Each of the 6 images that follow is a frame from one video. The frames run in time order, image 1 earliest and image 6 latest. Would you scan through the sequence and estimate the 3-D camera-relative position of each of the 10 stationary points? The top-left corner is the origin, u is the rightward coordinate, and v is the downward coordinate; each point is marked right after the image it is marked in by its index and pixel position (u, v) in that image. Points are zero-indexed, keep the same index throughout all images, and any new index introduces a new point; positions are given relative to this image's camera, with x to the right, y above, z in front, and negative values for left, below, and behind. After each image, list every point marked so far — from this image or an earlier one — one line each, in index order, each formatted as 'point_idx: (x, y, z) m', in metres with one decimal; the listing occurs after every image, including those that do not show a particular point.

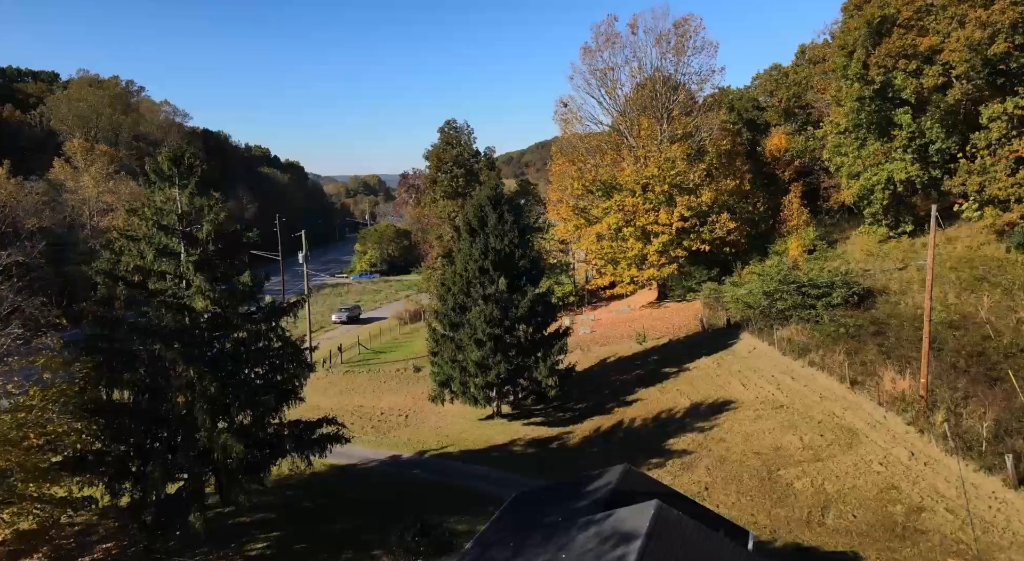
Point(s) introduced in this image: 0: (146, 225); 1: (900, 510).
0: (-8.9, +1.4, +18.3) m
1: (+9.8, -5.8, +18.6) m
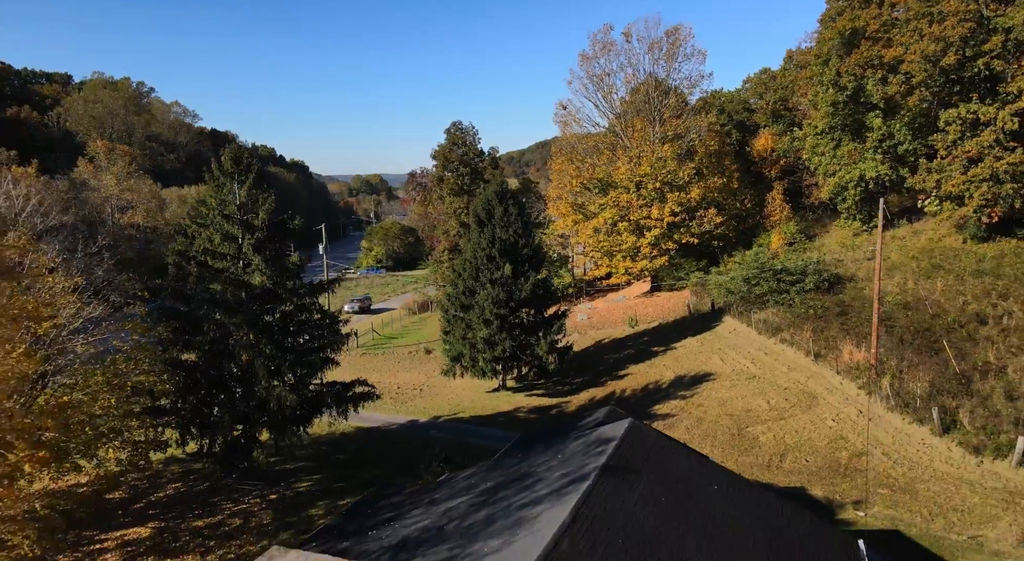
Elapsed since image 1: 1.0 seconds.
0: (-8.7, +2.0, +21.8) m
1: (+9.9, -5.2, +22.0) m
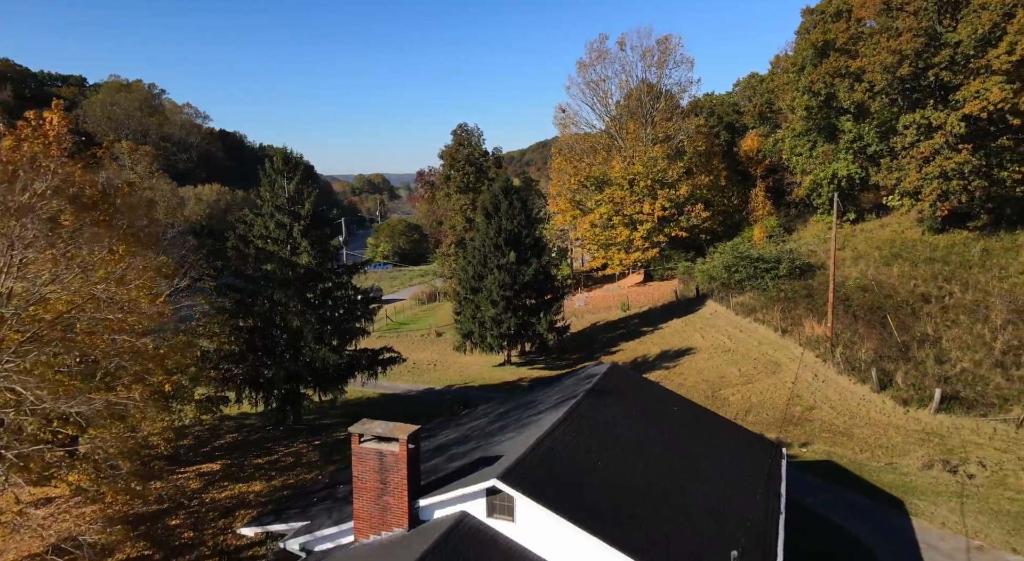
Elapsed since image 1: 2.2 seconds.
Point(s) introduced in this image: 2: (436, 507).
0: (-8.5, +2.6, +25.9) m
1: (+10.1, -4.5, +26.1) m
2: (-1.2, -3.6, +11.7) m
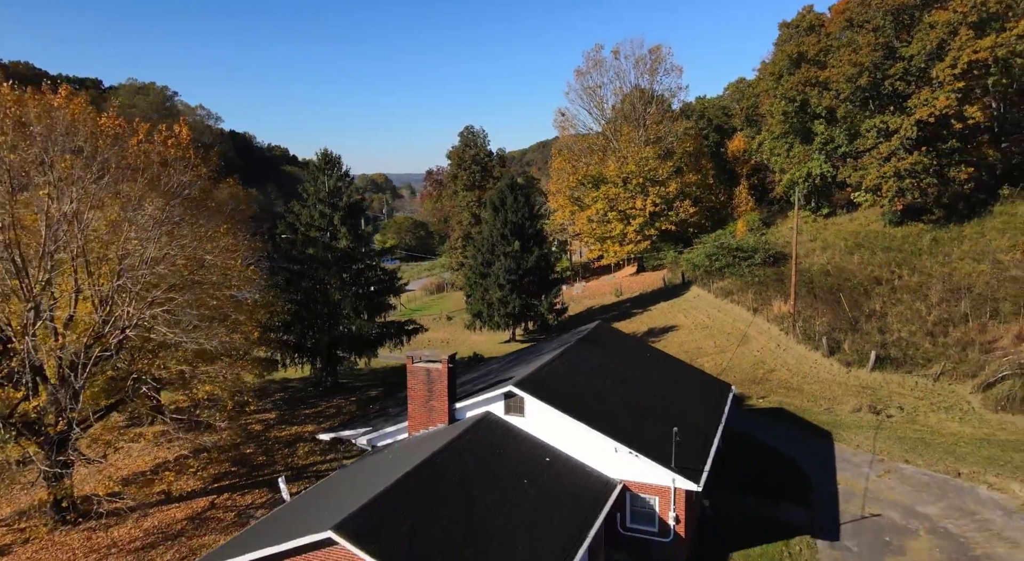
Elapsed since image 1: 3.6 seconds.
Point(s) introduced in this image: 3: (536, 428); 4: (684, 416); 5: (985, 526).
0: (-8.3, +3.4, +30.6) m
1: (+10.4, -3.8, +30.8) m
2: (-1.0, -2.8, +16.4) m
3: (+0.5, -3.1, +15.8) m
4: (+4.2, -3.2, +18.0) m
5: (+10.3, -5.4, +16.3) m
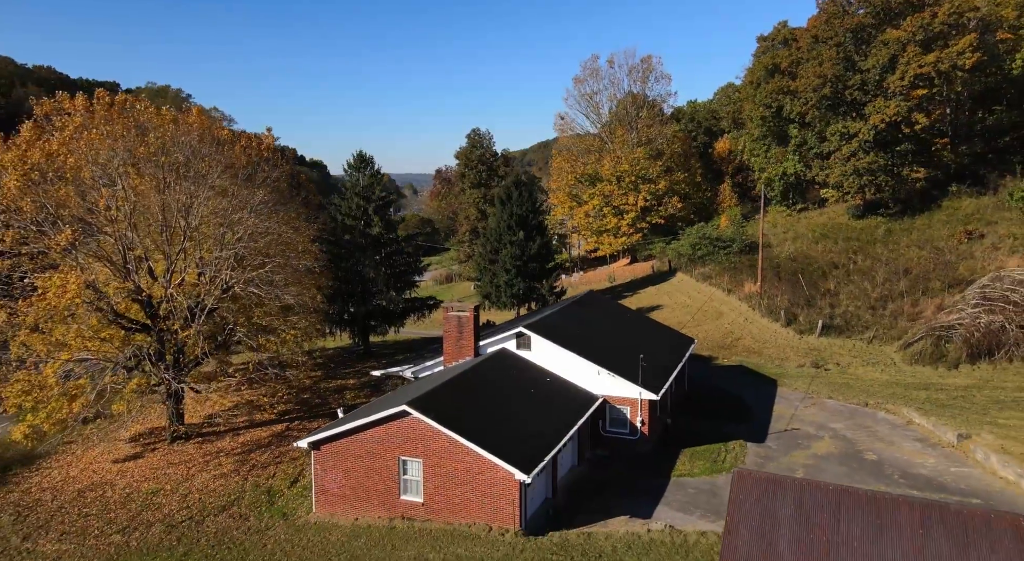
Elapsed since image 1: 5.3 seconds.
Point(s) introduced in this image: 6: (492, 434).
0: (-8.0, +4.3, +36.1) m
1: (+10.6, -2.9, +36.4) m
2: (-0.7, -2.0, +22.0) m
3: (+0.8, -2.3, +21.4) m
4: (+4.5, -2.4, +23.5) m
5: (+10.6, -4.5, +21.8) m
6: (-0.5, -3.4, +16.5) m
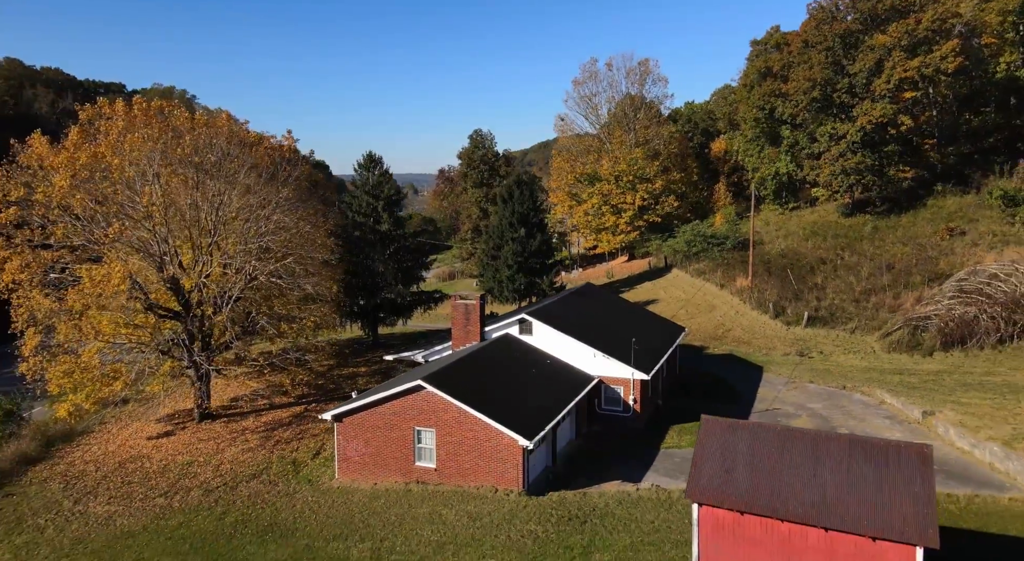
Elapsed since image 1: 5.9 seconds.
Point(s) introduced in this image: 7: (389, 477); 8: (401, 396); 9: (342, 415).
0: (-7.9, +4.6, +38.0) m
1: (+10.7, -2.6, +38.2) m
2: (-0.6, -1.7, +23.9) m
3: (+0.9, -2.0, +23.3) m
4: (+4.6, -2.1, +25.4) m
5: (+10.7, -4.2, +23.7) m
6: (-0.4, -3.1, +18.4) m
7: (-3.2, -5.1, +19.0) m
8: (-2.8, -2.9, +18.6) m
9: (-4.4, -3.5, +19.3) m
